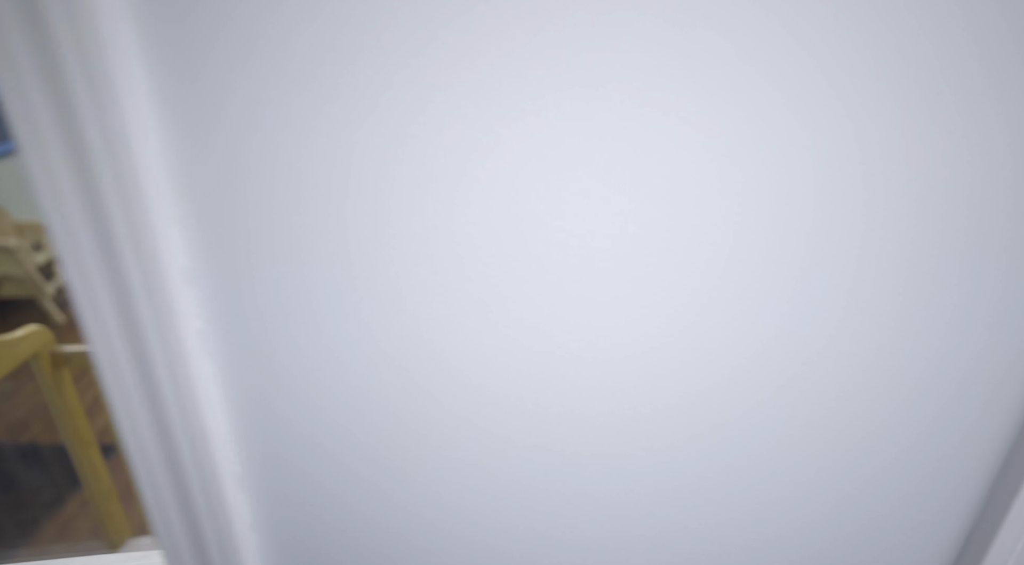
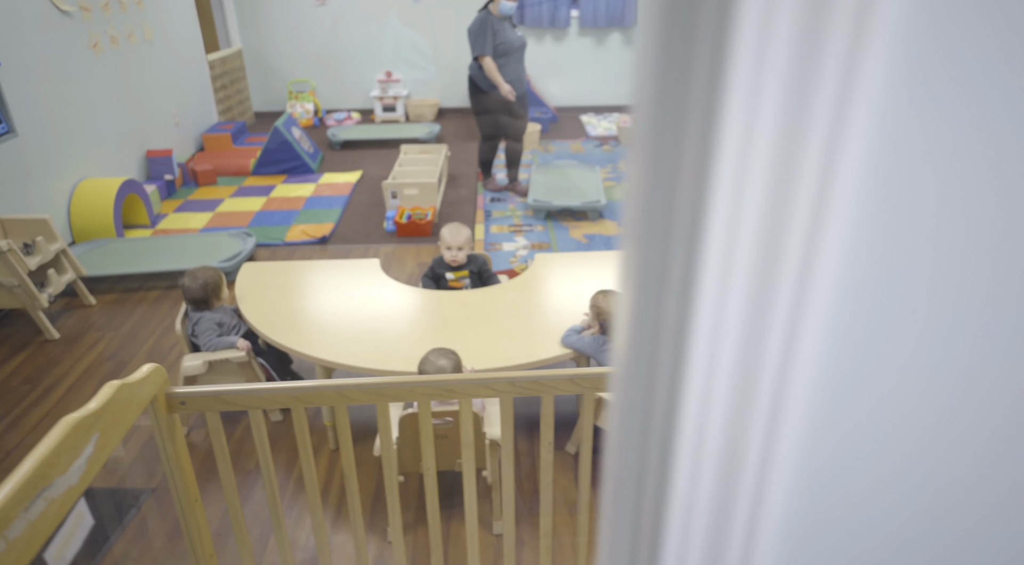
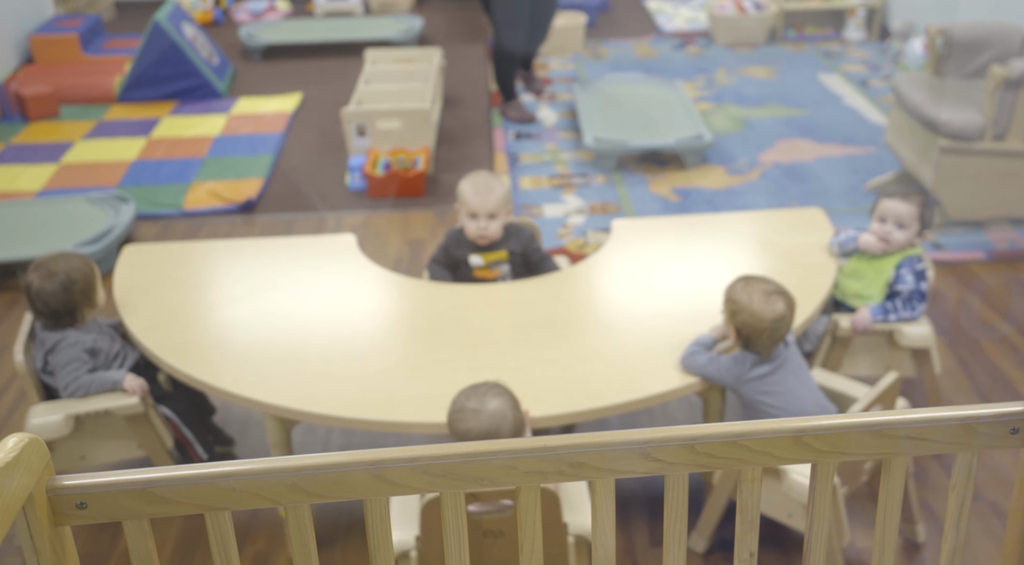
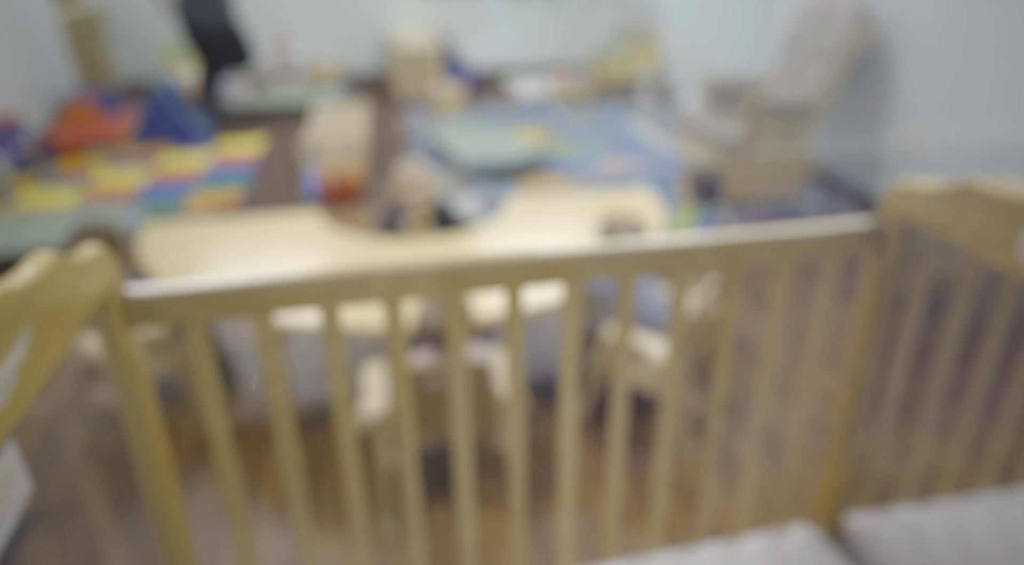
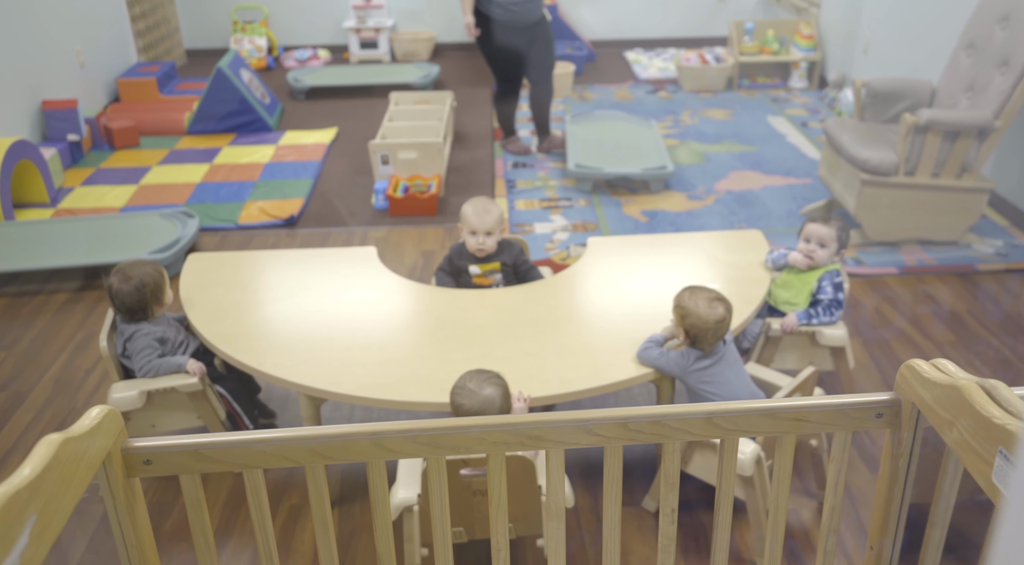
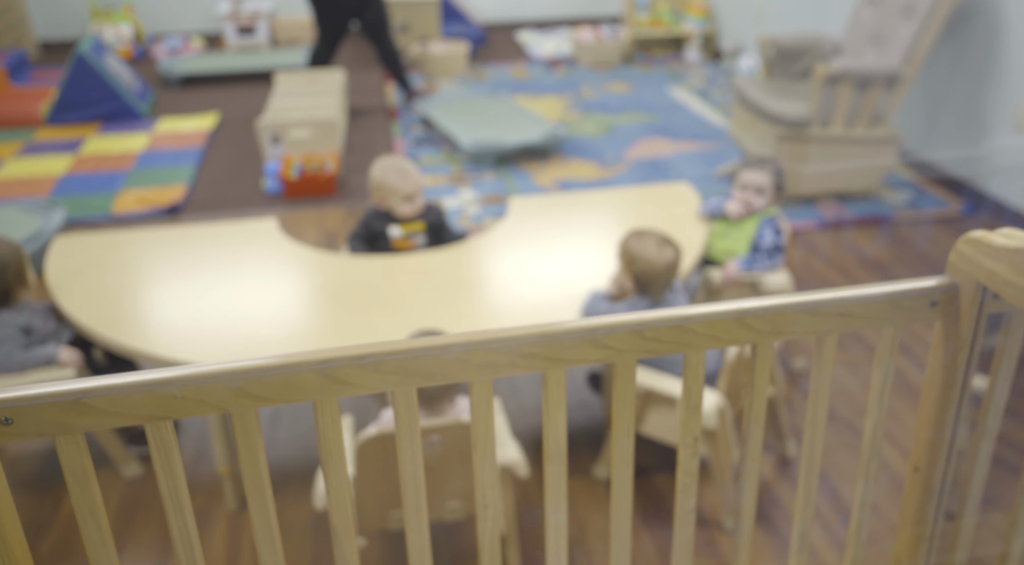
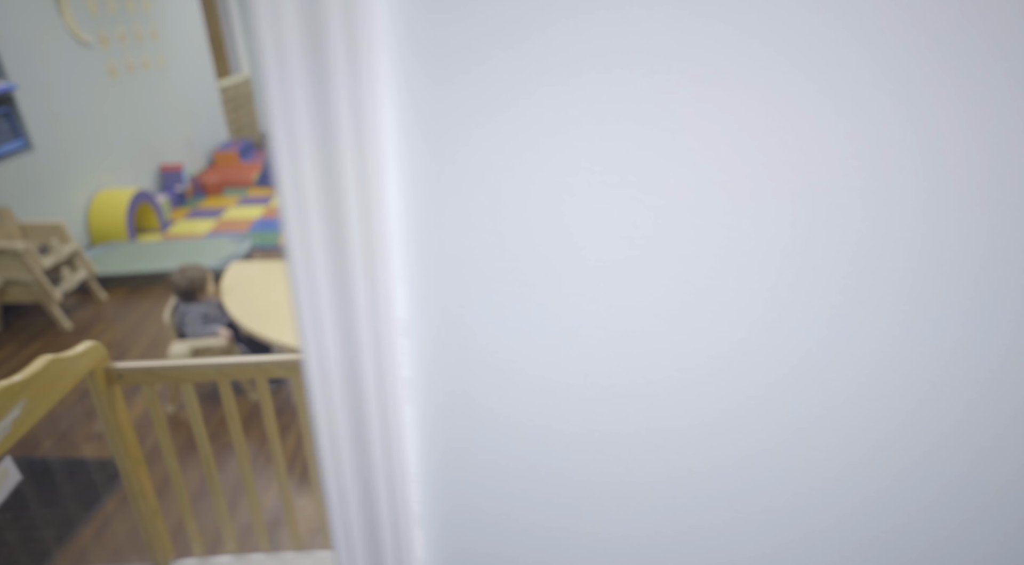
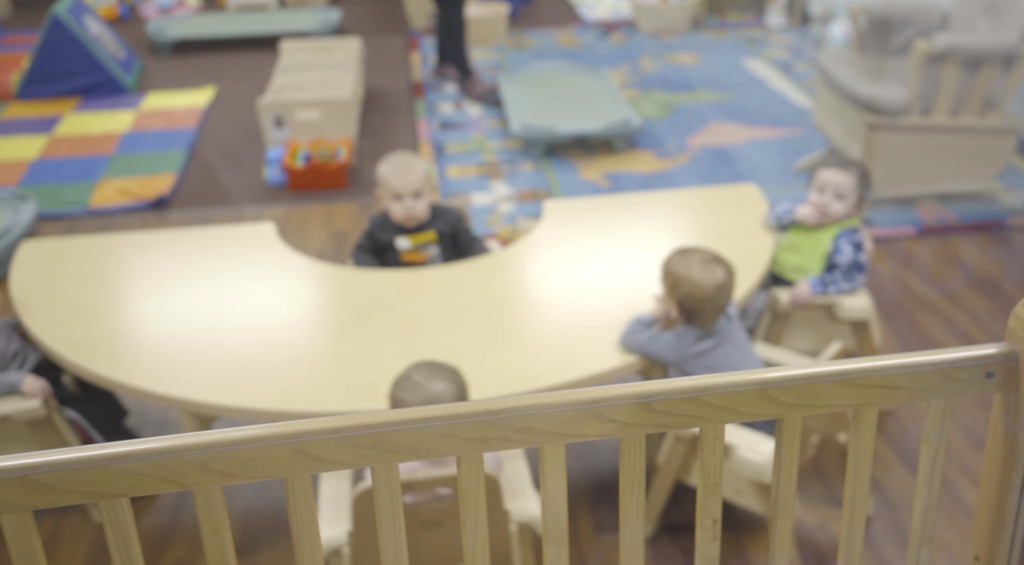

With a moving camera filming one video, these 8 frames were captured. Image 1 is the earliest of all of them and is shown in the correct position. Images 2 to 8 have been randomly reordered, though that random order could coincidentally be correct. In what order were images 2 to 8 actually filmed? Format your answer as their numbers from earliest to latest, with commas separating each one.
7, 2, 5, 3, 8, 6, 4
